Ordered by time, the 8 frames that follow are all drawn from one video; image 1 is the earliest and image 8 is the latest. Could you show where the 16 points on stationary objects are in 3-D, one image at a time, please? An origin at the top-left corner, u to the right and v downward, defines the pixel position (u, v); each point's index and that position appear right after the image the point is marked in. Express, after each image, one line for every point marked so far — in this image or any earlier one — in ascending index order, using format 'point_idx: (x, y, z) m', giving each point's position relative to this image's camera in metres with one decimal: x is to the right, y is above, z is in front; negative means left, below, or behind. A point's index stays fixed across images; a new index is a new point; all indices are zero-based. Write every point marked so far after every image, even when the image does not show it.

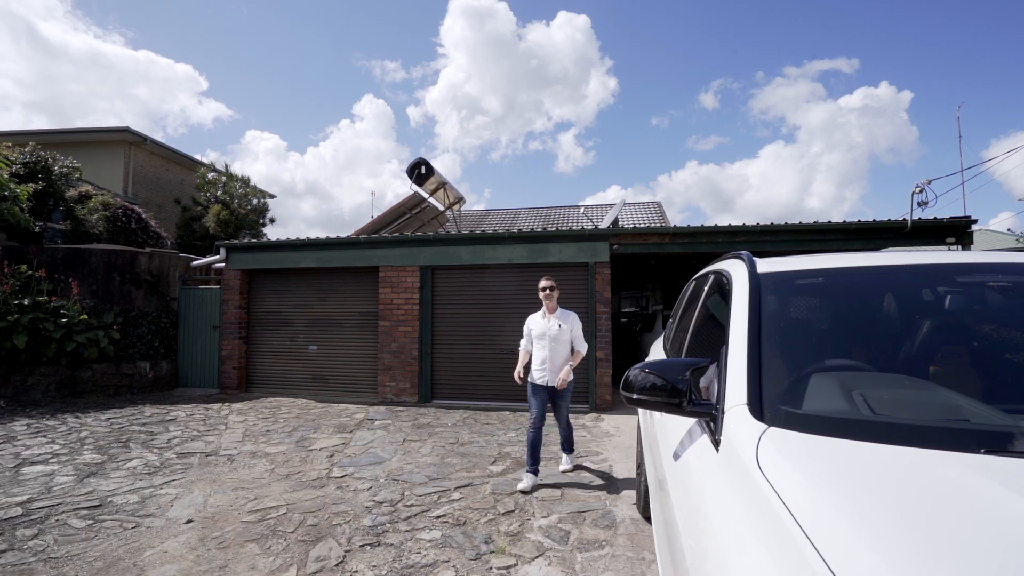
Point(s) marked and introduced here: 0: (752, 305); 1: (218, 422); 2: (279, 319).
0: (+0.8, -0.1, +2.0) m
1: (-3.9, -1.7, +7.1) m
2: (-4.1, -0.6, +9.6) m
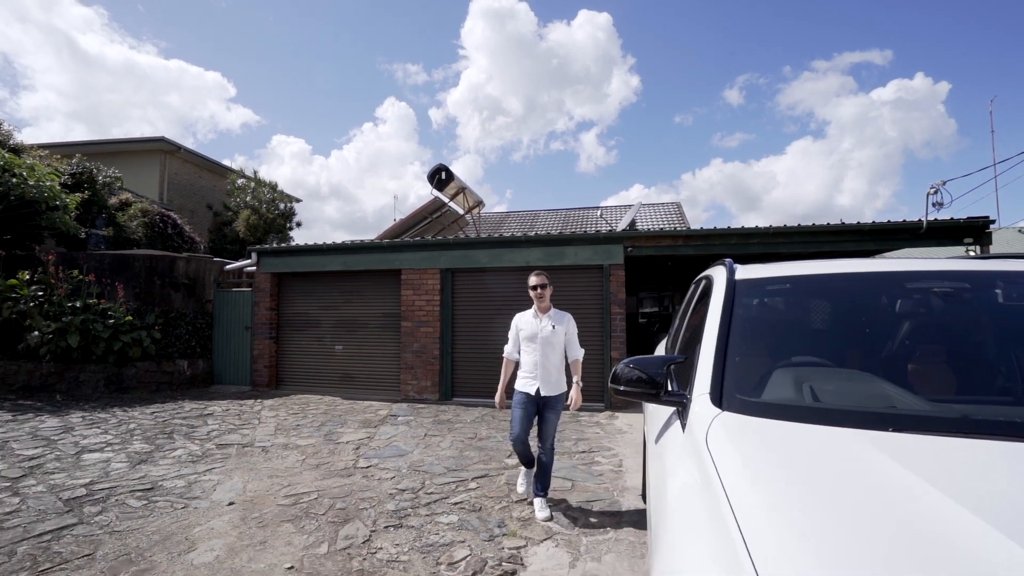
0: (+0.8, -0.1, +2.2) m
1: (-3.6, -1.8, +7.6) m
2: (-3.8, -0.6, +10.1) m
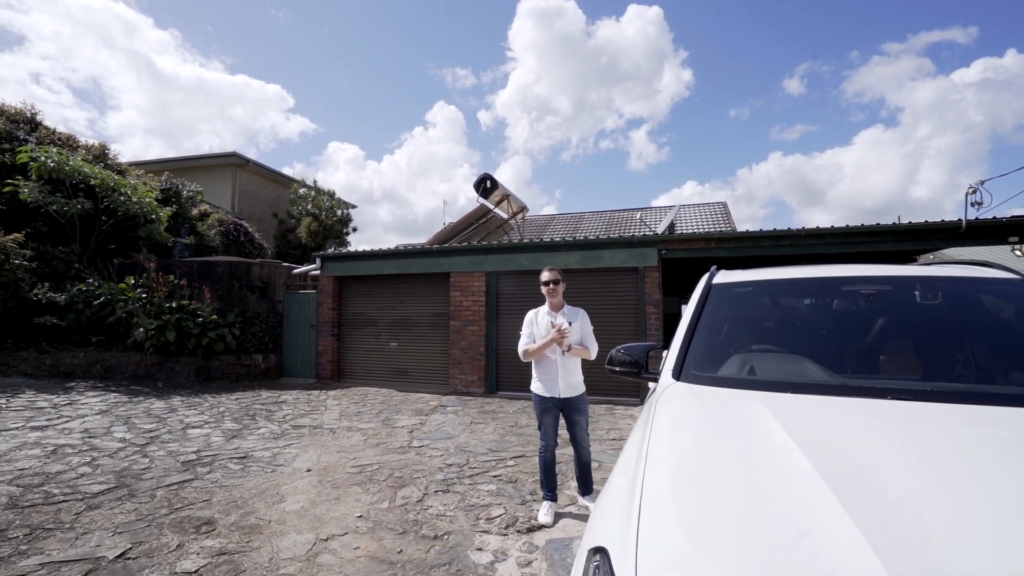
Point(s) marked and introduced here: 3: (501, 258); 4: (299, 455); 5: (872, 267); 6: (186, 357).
0: (+0.9, -0.1, +2.8) m
1: (-3.0, -1.8, +8.6) m
2: (-3.0, -0.6, +11.1) m
3: (-0.2, +0.5, +9.9) m
4: (-2.2, -1.7, +5.6) m
5: (+1.9, +0.1, +2.8) m
6: (-5.9, -1.2, +9.8) m
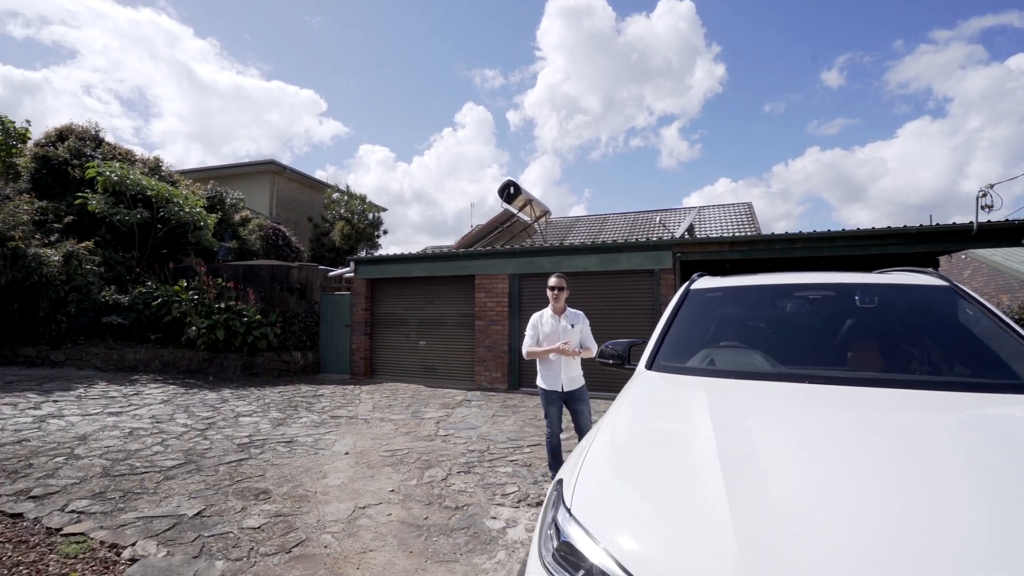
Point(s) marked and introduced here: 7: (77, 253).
0: (+1.0, -0.1, +3.3) m
1: (-2.7, -1.8, +9.3) m
2: (-2.5, -0.7, +11.8) m
3: (+0.2, +0.5, +10.4) m
4: (-2.0, -1.8, +6.3) m
5: (+1.9, +0.1, +3.2) m
6: (-5.4, -1.3, +10.7) m
7: (-8.0, +0.6, +10.0) m
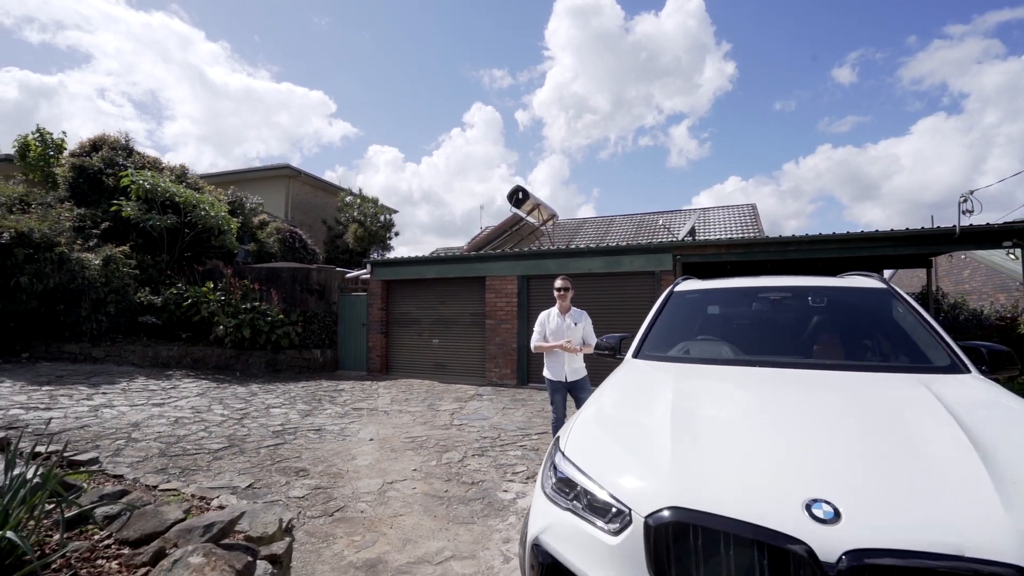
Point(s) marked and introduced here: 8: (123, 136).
0: (+1.0, -0.2, +3.9) m
1: (-2.5, -1.9, +9.9) m
2: (-2.3, -0.7, +12.4) m
3: (+0.4, +0.5, +11.0) m
4: (-1.9, -1.8, +6.9) m
5: (+1.9, +0.1, +3.8) m
6: (-5.3, -1.3, +11.3) m
7: (-7.8, +0.6, +10.7) m
8: (-10.2, +4.0, +14.3) m
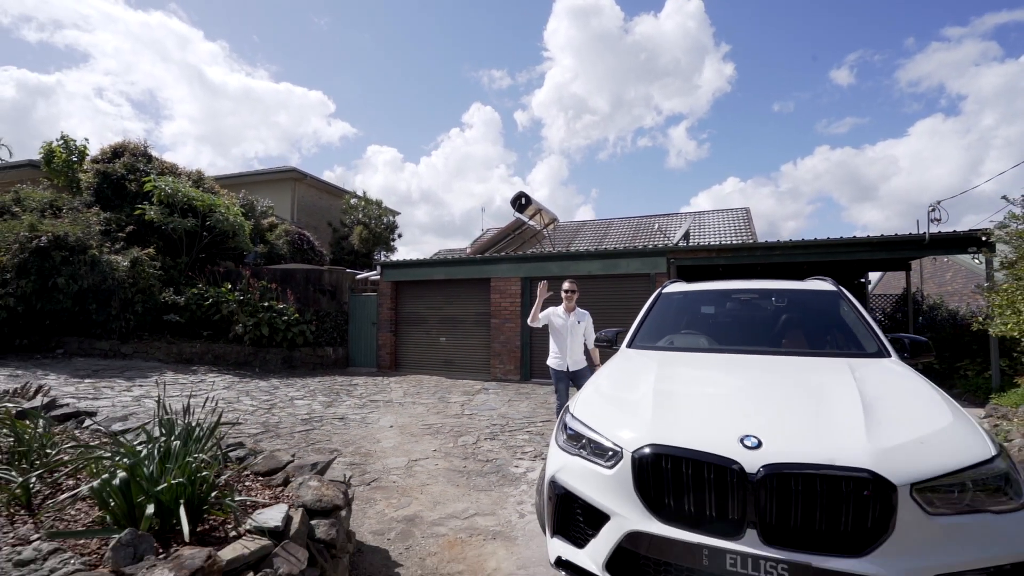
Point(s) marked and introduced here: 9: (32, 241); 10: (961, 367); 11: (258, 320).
0: (+1.1, -0.2, +4.6) m
1: (-2.5, -1.9, +10.6) m
2: (-2.2, -0.7, +13.1) m
3: (+0.5, +0.5, +11.7) m
4: (-1.8, -1.8, +7.6) m
5: (+2.0, 0.0, +4.5) m
6: (-5.2, -1.3, +12.0) m
7: (-7.7, +0.6, +11.4) m
8: (-10.1, +4.0, +15.0) m
9: (-8.8, +0.9, +10.0) m
10: (+7.0, -1.2, +8.5) m
11: (-5.5, -0.7, +11.7) m
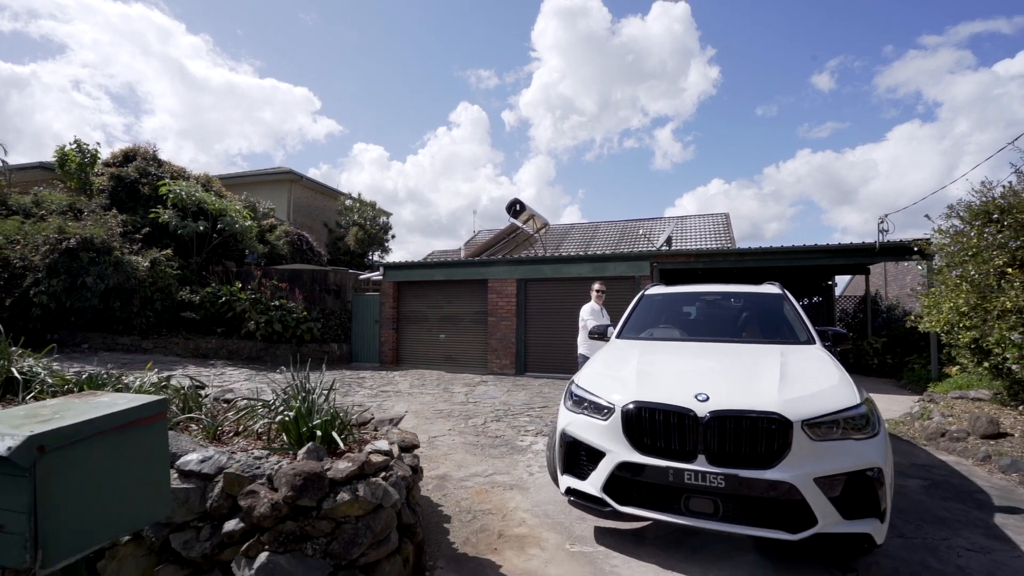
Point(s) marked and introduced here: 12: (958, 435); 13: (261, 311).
0: (+1.2, -0.2, +5.5) m
1: (-2.5, -1.9, +11.4) m
2: (-2.4, -0.7, +13.9) m
3: (+0.4, +0.5, +12.6) m
4: (-1.8, -1.8, +8.5) m
5: (+2.1, 0.0, +5.4) m
6: (-5.3, -1.3, +12.8) m
7: (-7.8, +0.6, +12.1) m
8: (-10.3, +4.0, +15.6) m
9: (-8.9, +0.9, +10.7) m
10: (+7.0, -1.3, +9.6) m
11: (-5.6, -0.7, +12.5) m
12: (+4.2, -1.4, +5.2) m
13: (-5.8, -0.6, +12.7) m
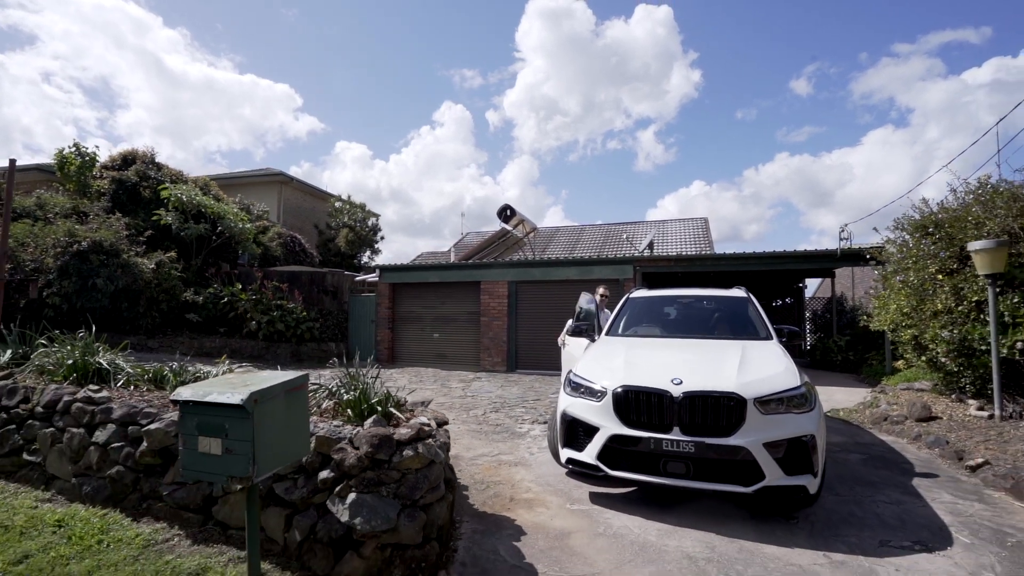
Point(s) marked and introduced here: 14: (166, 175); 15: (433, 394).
0: (+1.2, -0.2, +6.3) m
1: (-2.7, -1.9, +12.1) m
2: (-2.6, -0.8, +14.6) m
3: (+0.2, +0.4, +13.4) m
4: (-1.9, -1.8, +9.1) m
5: (+2.2, 0.0, +6.2) m
6: (-5.5, -1.3, +13.3) m
7: (-8.0, +0.6, +12.6) m
8: (-10.6, +4.0, +16.0) m
9: (-9.0, +0.9, +11.2) m
10: (+6.9, -1.3, +10.5) m
11: (-5.8, -0.7, +13.1) m
12: (+4.2, -1.4, +6.0) m
13: (-6.0, -0.6, +13.2) m
14: (-10.0, +3.2, +15.8) m
15: (-1.4, -1.9, +9.7) m
